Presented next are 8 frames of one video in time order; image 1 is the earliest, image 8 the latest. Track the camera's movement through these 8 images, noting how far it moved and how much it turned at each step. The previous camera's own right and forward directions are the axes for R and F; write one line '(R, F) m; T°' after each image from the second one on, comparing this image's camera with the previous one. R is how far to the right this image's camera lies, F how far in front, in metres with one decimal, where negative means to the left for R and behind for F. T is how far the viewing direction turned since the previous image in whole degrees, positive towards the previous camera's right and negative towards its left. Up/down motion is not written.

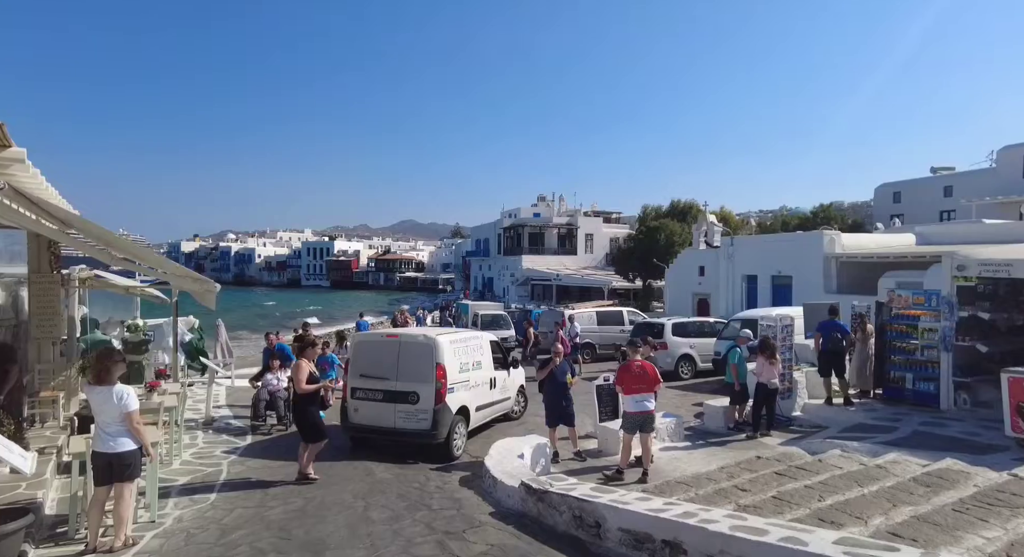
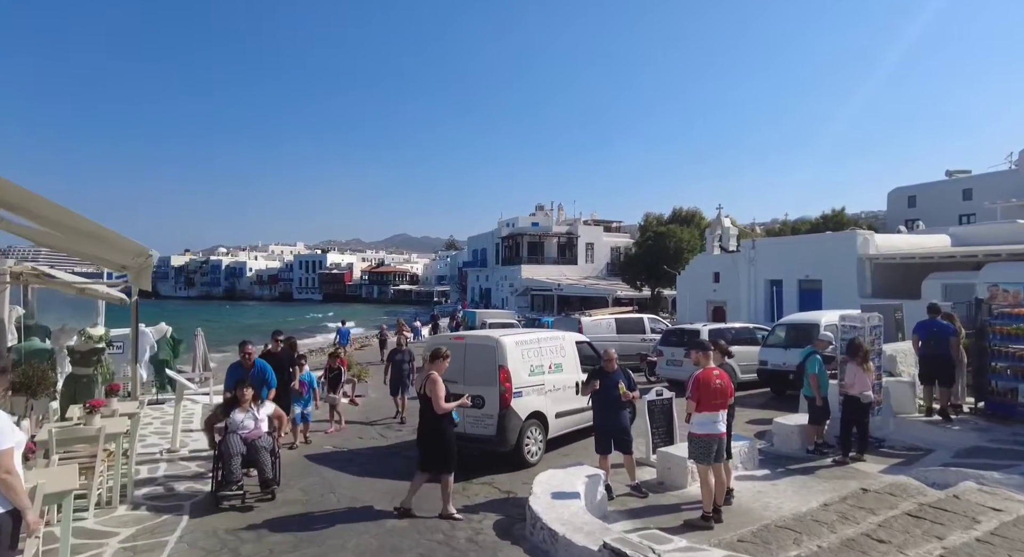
(-0.5, +1.8) m; +1°
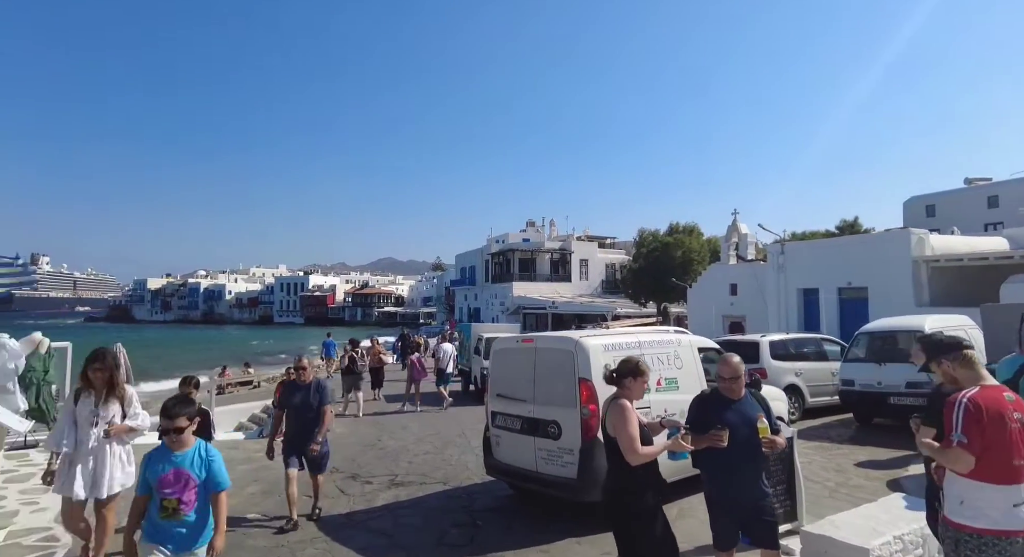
(-0.4, +3.2) m; +1°
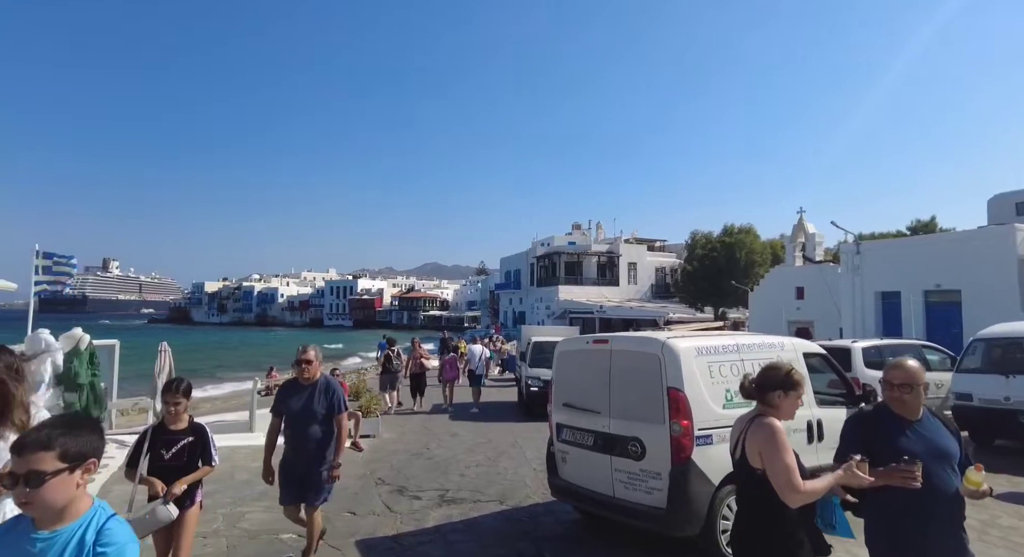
(-0.2, +0.9) m; -4°
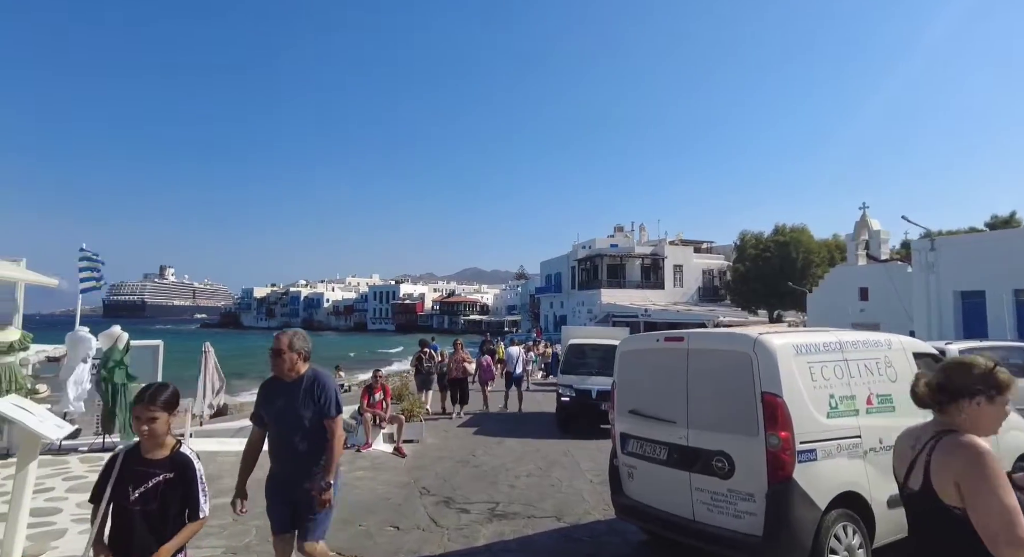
(-0.2, +0.6) m; -4°
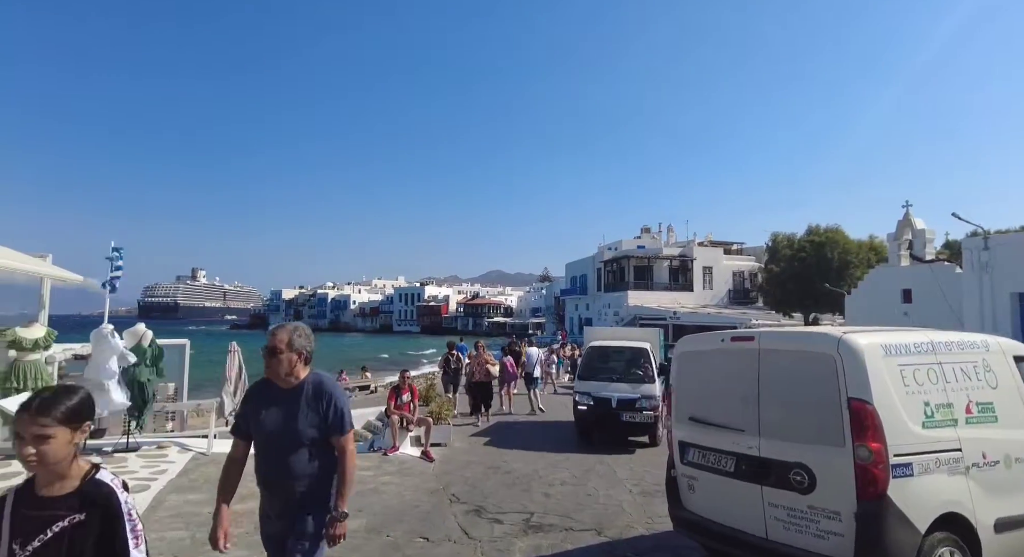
(-0.1, +0.4) m; -2°
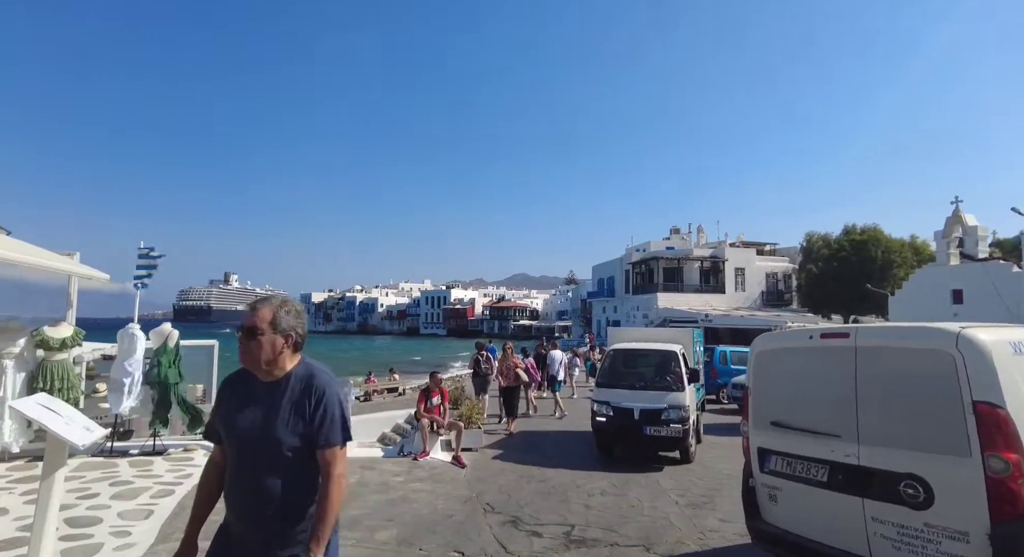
(-0.1, +0.5) m; -2°
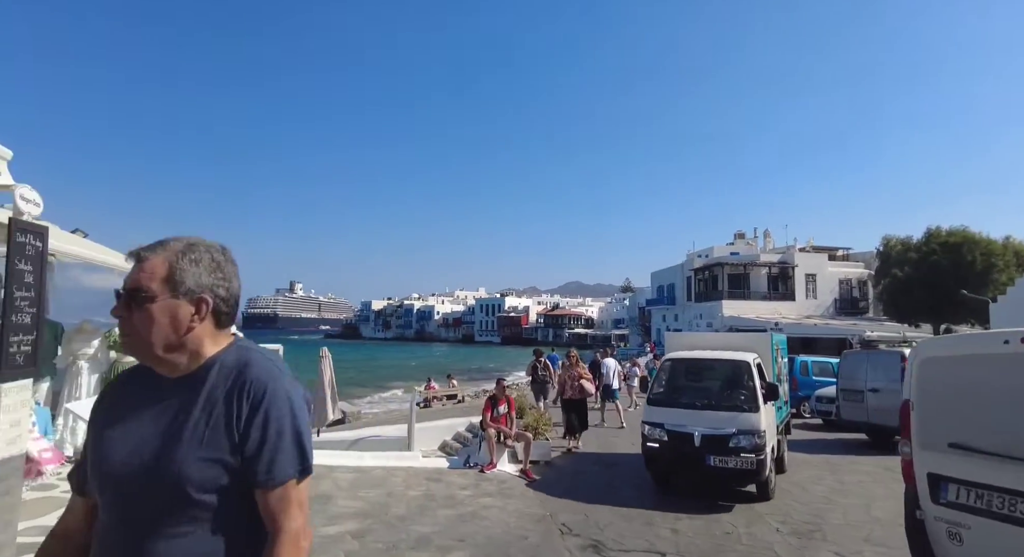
(-0.2, +0.6) m; -5°
